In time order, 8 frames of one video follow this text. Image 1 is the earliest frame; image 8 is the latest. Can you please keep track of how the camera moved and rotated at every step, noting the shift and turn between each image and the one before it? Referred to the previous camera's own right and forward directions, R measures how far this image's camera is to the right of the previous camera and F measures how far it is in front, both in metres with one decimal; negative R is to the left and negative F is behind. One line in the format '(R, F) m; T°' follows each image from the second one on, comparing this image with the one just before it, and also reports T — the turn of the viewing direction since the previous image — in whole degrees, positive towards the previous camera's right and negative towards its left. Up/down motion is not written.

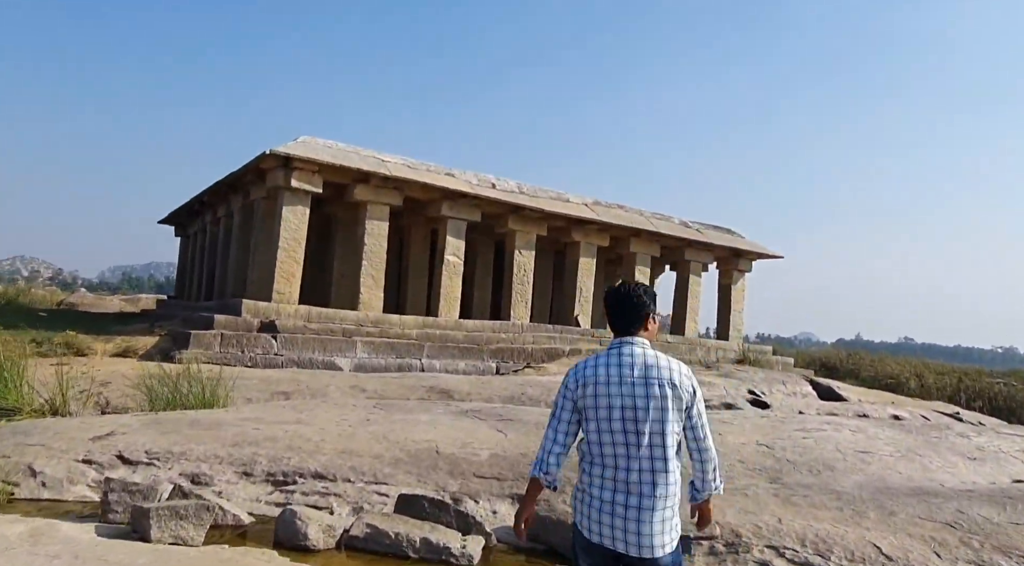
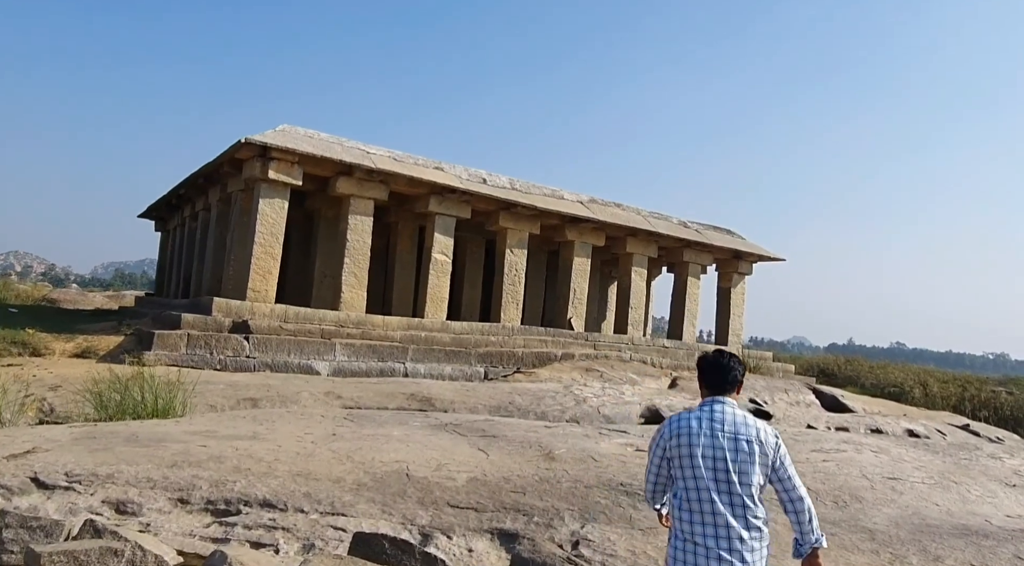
(+0.1, +0.6) m; 0°
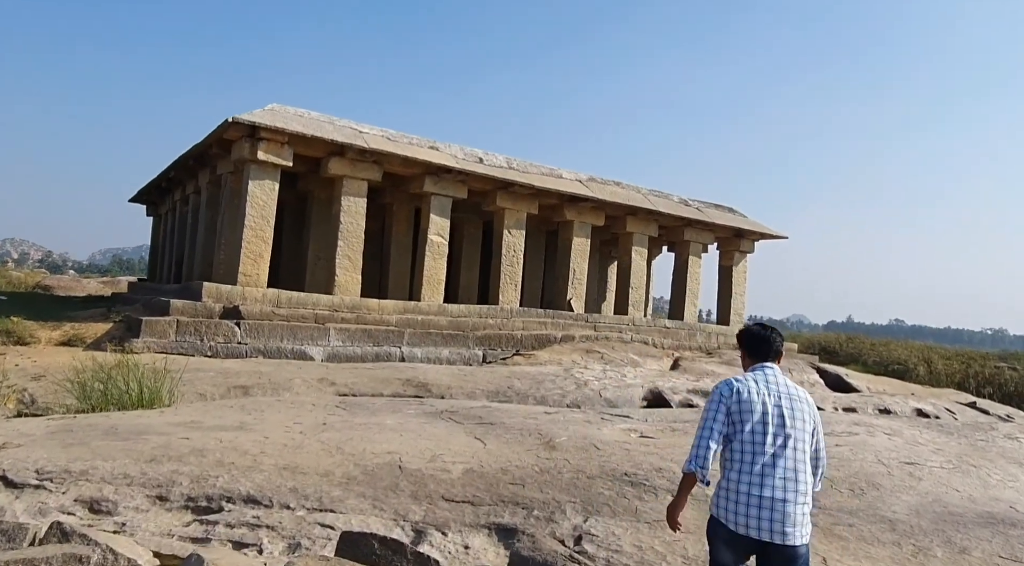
(0.0, +0.2) m; 0°
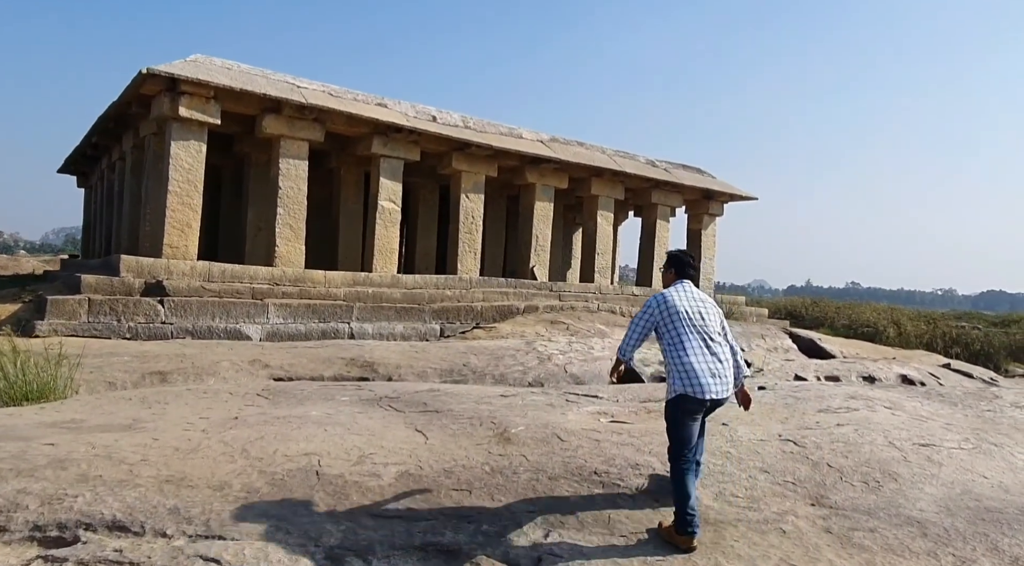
(+0.1, +0.7) m; +3°
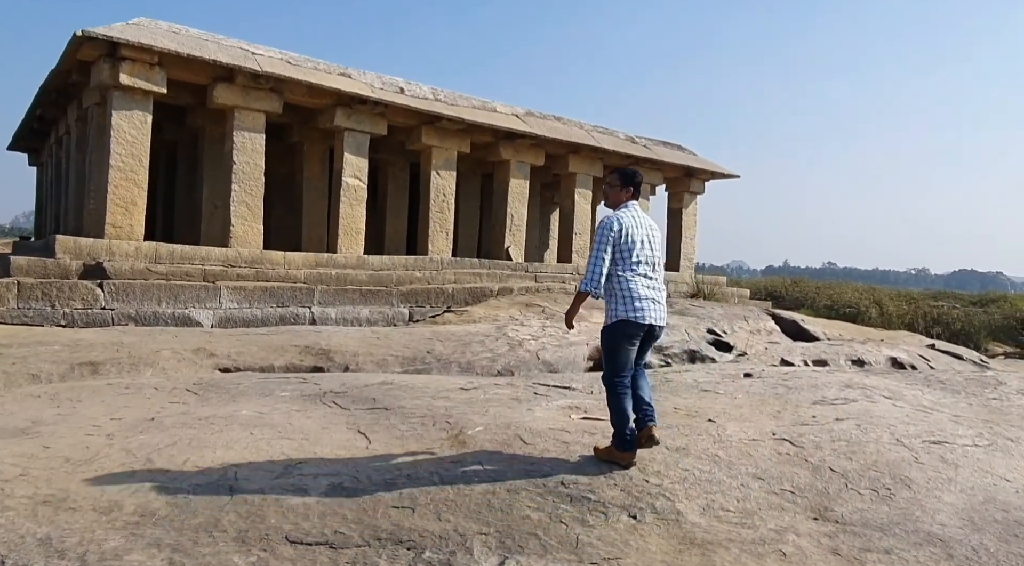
(+0.1, +0.5) m; +1°
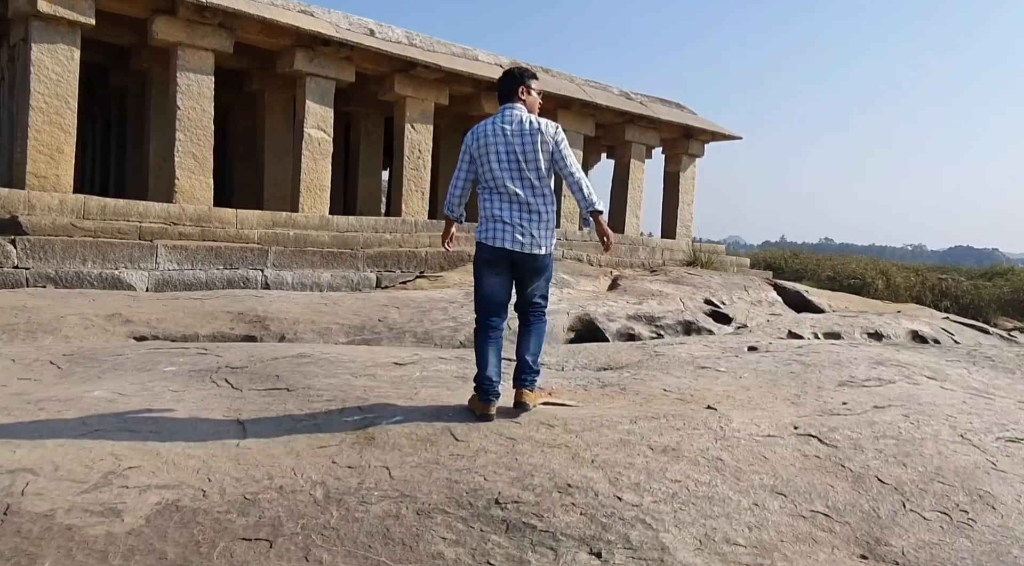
(+0.2, +0.8) m; 0°
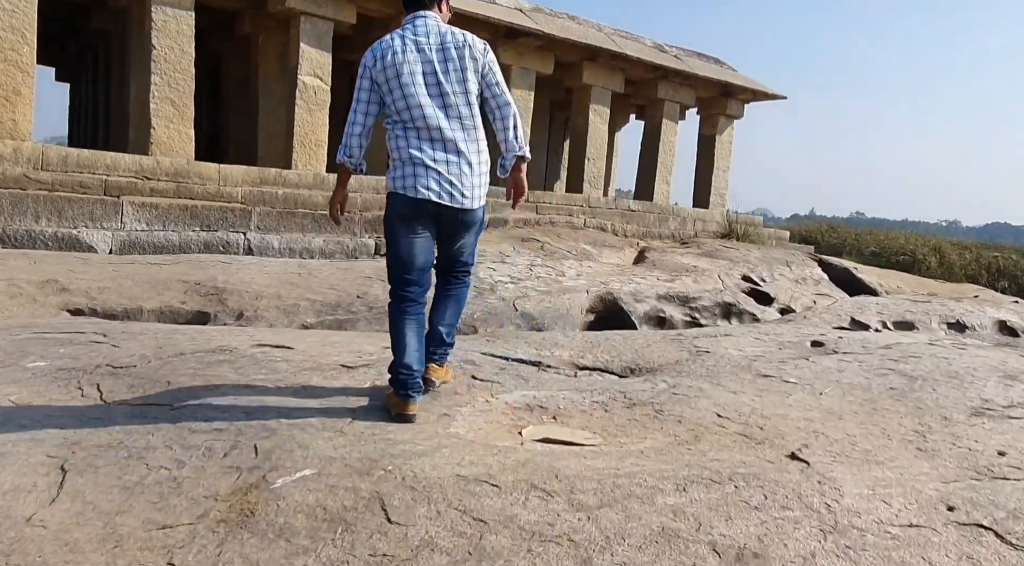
(+0.1, +0.9) m; -2°
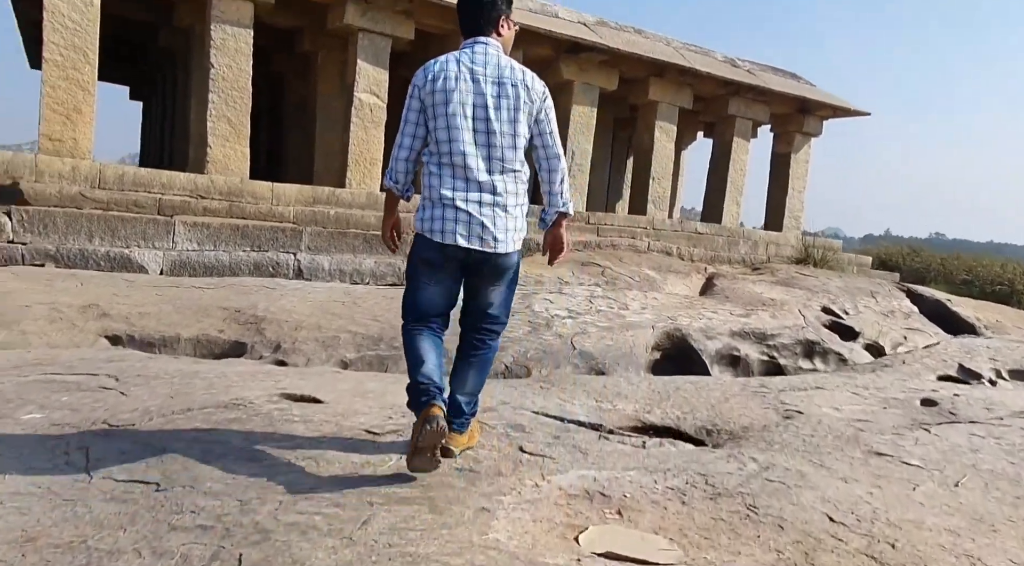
(0.0, +0.4) m; -5°
